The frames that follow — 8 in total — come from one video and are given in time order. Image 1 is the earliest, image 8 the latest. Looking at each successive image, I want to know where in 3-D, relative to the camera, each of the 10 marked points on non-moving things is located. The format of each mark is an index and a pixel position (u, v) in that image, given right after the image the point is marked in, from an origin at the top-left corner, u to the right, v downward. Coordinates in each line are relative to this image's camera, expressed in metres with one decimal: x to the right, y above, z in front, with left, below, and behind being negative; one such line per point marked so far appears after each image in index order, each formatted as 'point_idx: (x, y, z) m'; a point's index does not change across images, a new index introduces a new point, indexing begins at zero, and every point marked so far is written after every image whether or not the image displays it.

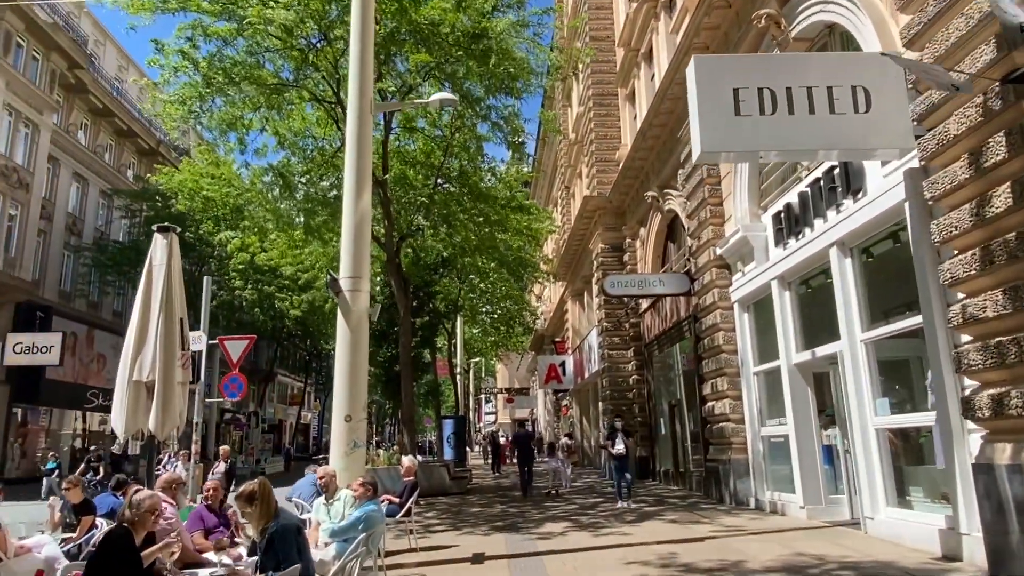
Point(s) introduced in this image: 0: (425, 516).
0: (-1.7, -4.4, +13.7) m
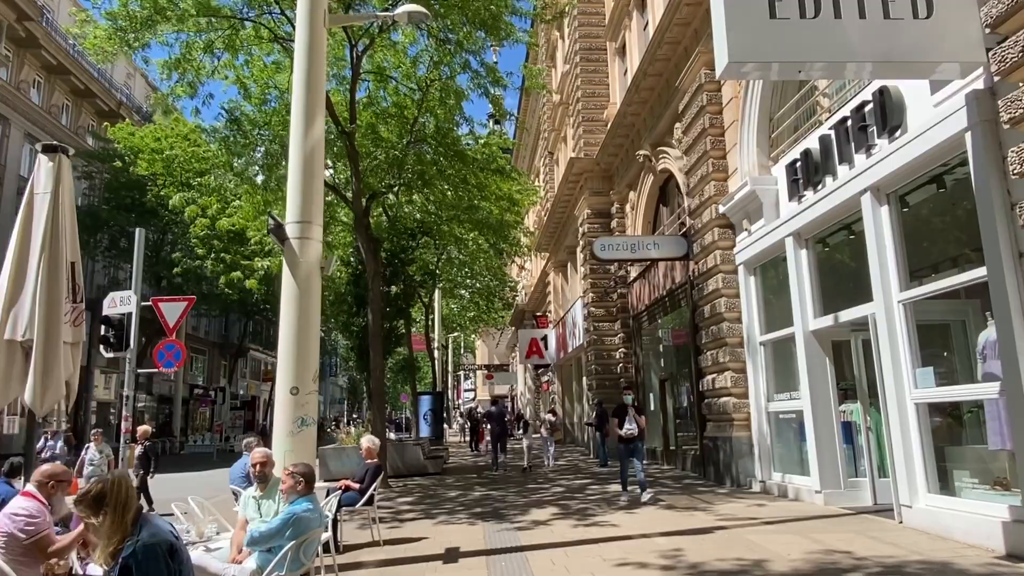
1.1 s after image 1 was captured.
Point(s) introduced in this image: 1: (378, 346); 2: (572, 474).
0: (-2.0, -3.7, +12.3) m
1: (-2.8, -1.2, +14.8) m
2: (+1.3, -4.0, +15.4) m
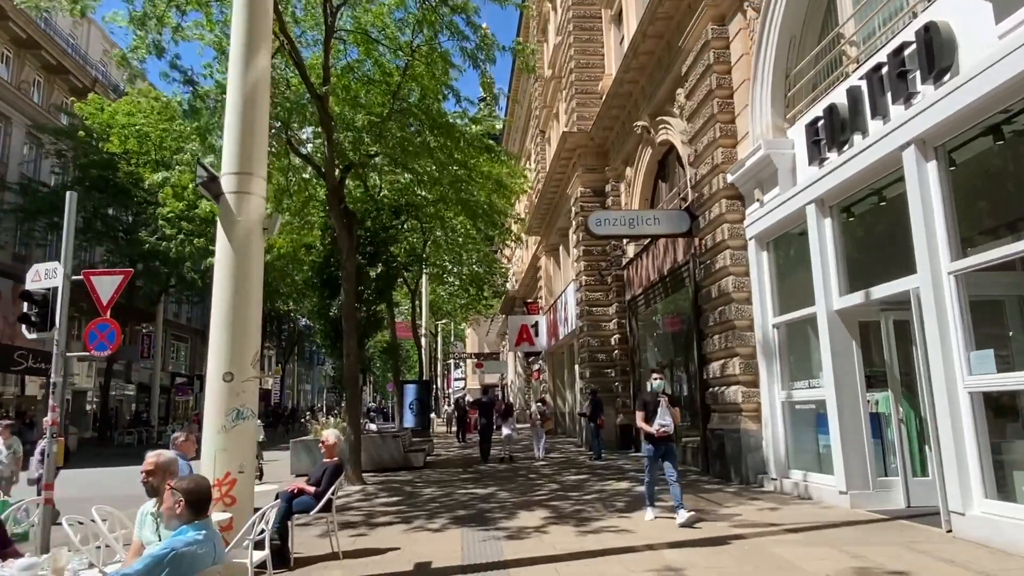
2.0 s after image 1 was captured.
0: (-2.3, -3.3, +11.1) m
1: (-3.0, -0.8, +13.5) m
2: (+1.1, -3.6, +14.2) m
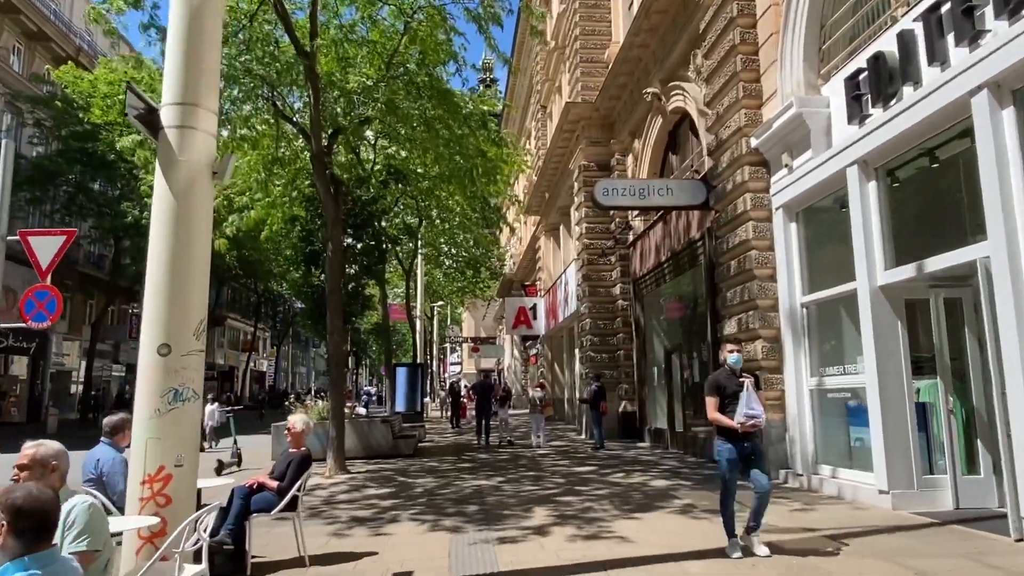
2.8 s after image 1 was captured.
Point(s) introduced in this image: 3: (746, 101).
0: (-2.3, -2.9, +10.1) m
1: (-3.1, -0.3, +12.5) m
2: (+1.0, -3.2, +13.2) m
3: (+3.5, +2.8, +10.6) m
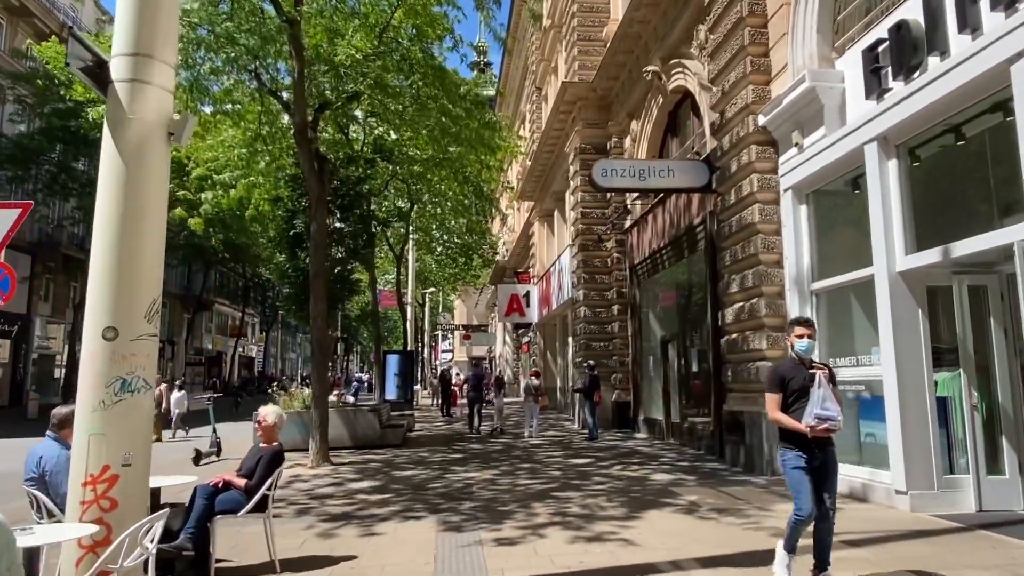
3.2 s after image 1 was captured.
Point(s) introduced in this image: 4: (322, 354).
0: (-2.4, -2.7, +9.6) m
1: (-3.2, -0.1, +11.9) m
2: (+0.8, -2.9, +12.7) m
3: (+3.4, +3.0, +10.1) m
4: (-3.1, -1.1, +11.8) m
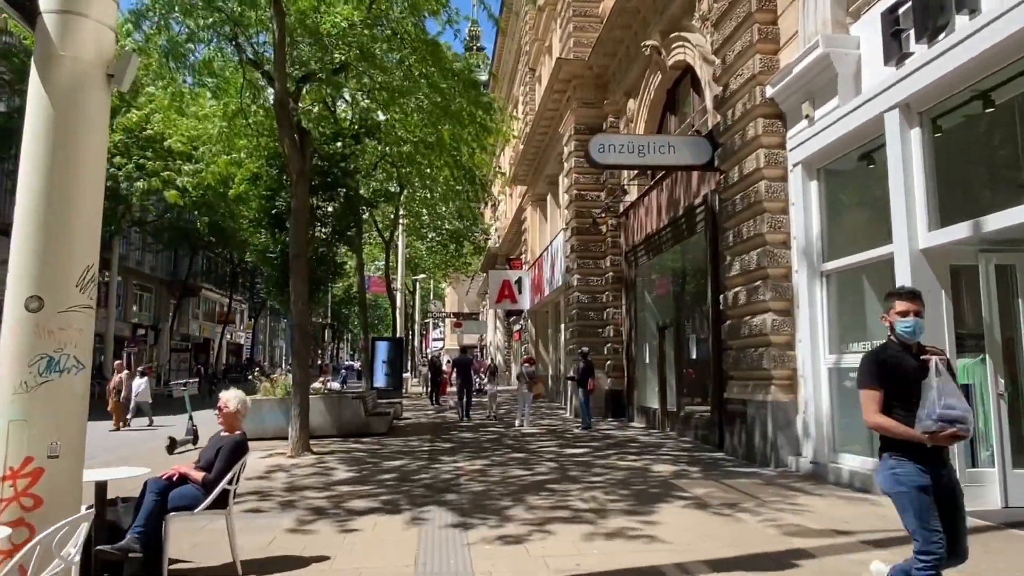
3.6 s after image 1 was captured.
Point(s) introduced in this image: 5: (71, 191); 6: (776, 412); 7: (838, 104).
0: (-2.6, -2.4, +9.1) m
1: (-3.3, +0.3, +11.3) m
2: (+0.7, -2.6, +12.2) m
3: (+3.3, +3.2, +9.5) m
4: (-3.3, -0.8, +11.2) m
5: (-2.4, +0.5, +3.8) m
6: (+3.3, -1.5, +8.8) m
7: (+3.8, +2.1, +8.2) m
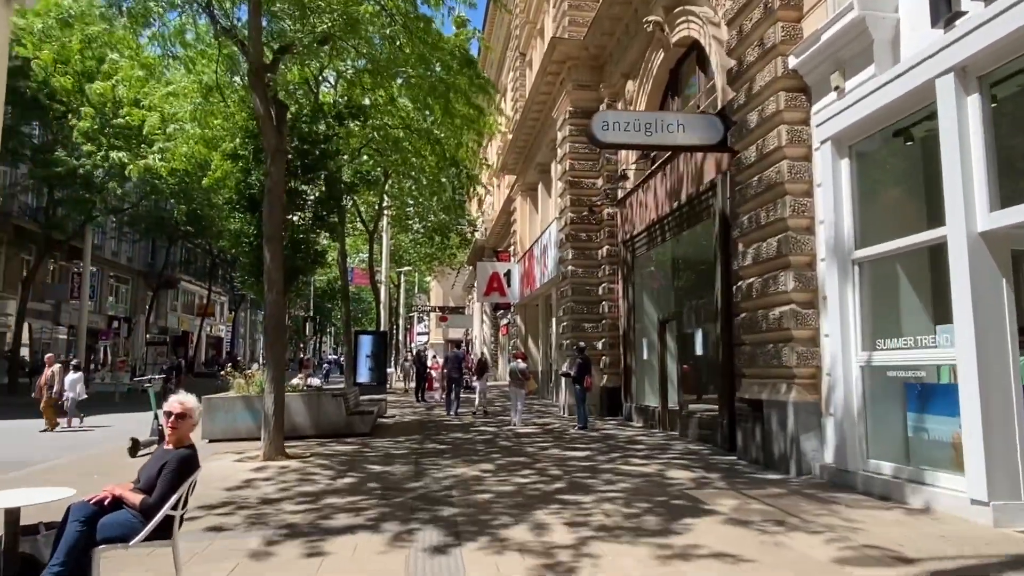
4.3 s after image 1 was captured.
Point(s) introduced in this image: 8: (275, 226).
0: (-2.6, -2.2, +8.1) m
1: (-3.4, +0.4, +10.3) m
2: (+0.6, -2.5, +11.4) m
3: (+3.3, +3.3, +8.7) m
4: (-3.4, -0.6, +10.2) m
5: (-2.3, +0.6, +2.9) m
6: (+3.2, -1.4, +8.0) m
7: (+3.8, +2.2, +7.4) m
8: (-3.5, +0.9, +10.5) m
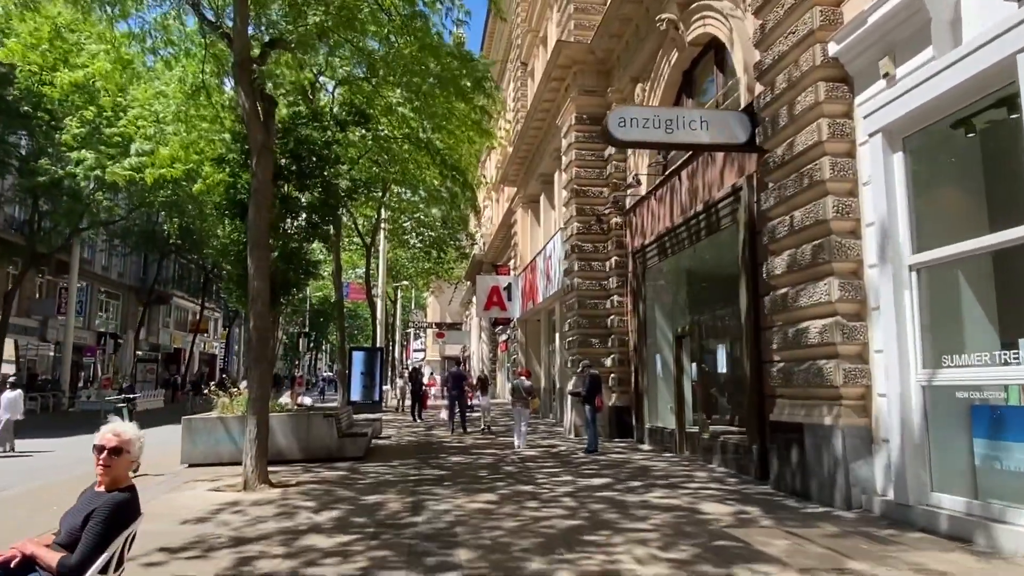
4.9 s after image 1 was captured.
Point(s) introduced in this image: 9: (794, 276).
0: (-2.5, -2.3, +7.2) m
1: (-3.3, +0.3, +9.5) m
2: (+0.6, -2.6, +10.4) m
3: (+3.4, +3.2, +7.9) m
4: (-3.3, -0.8, +9.3) m
5: (-2.1, +0.6, +2.0) m
6: (+3.3, -1.5, +7.1) m
7: (+3.9, +2.1, +6.6) m
8: (-3.4, +0.8, +9.6) m
9: (+3.2, +0.1, +8.0) m
